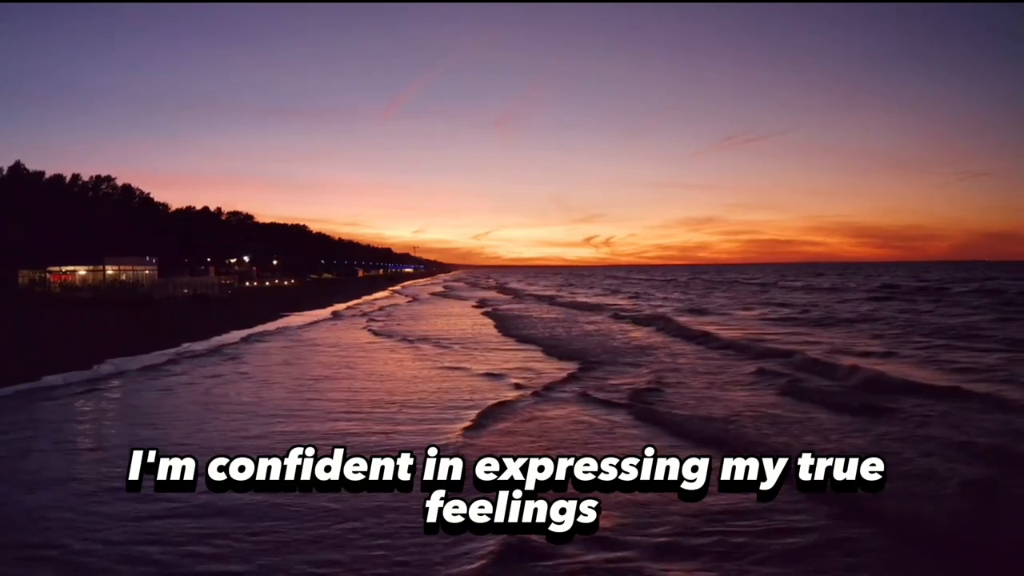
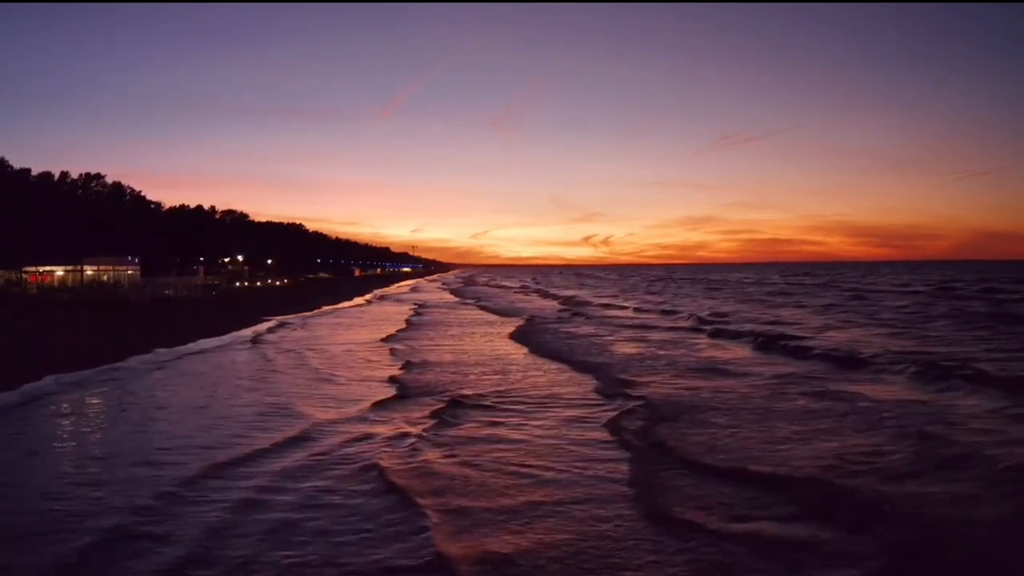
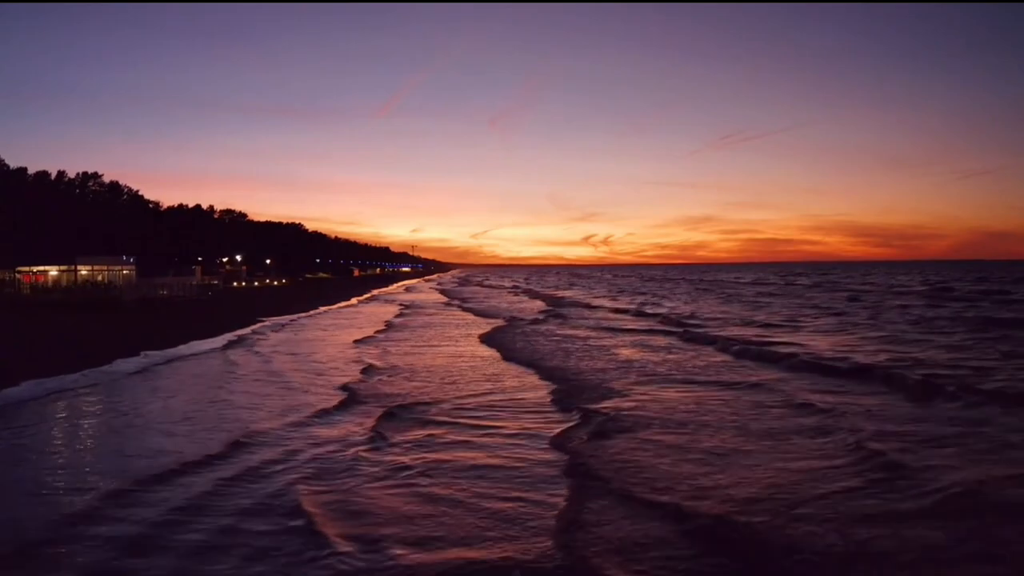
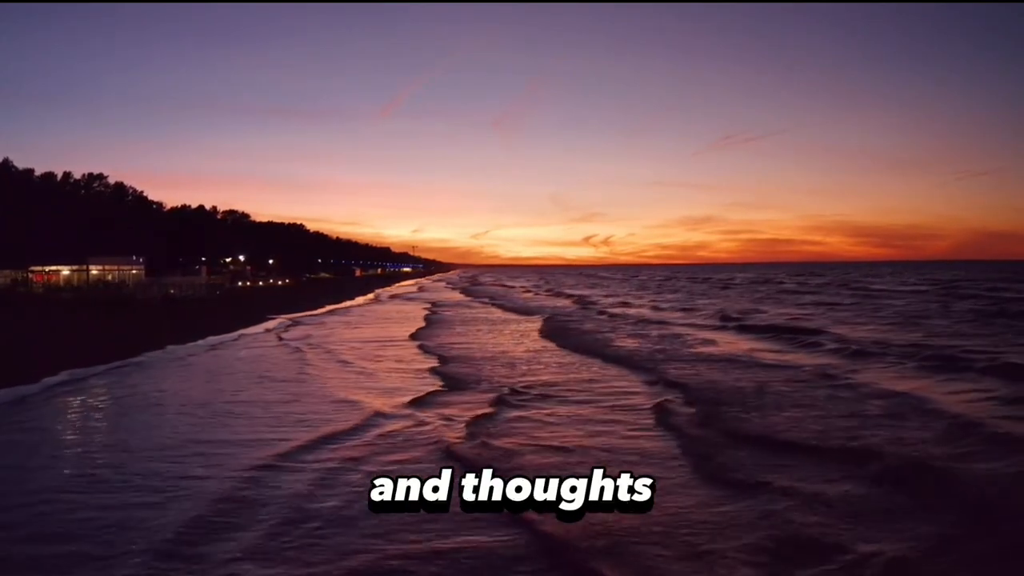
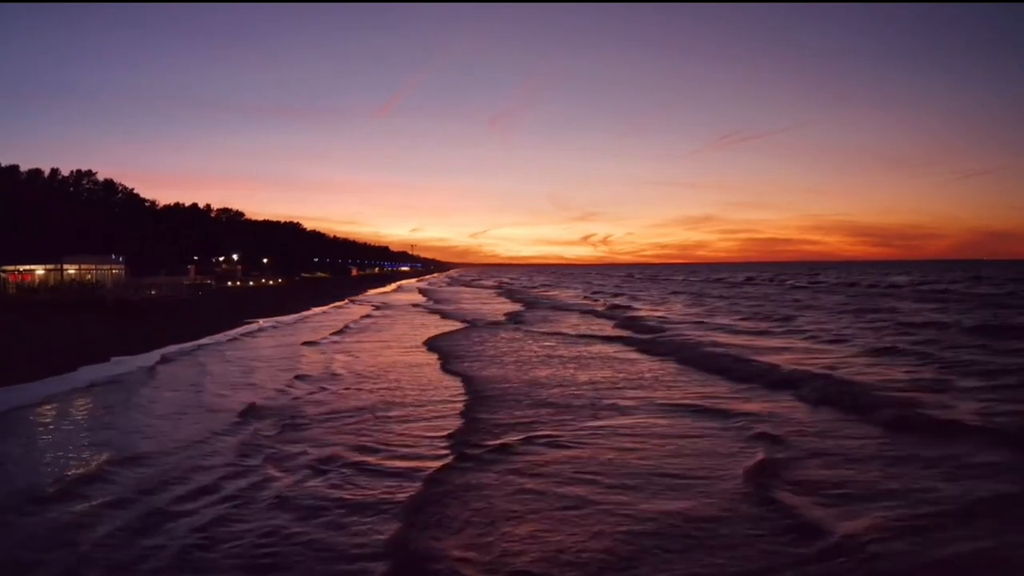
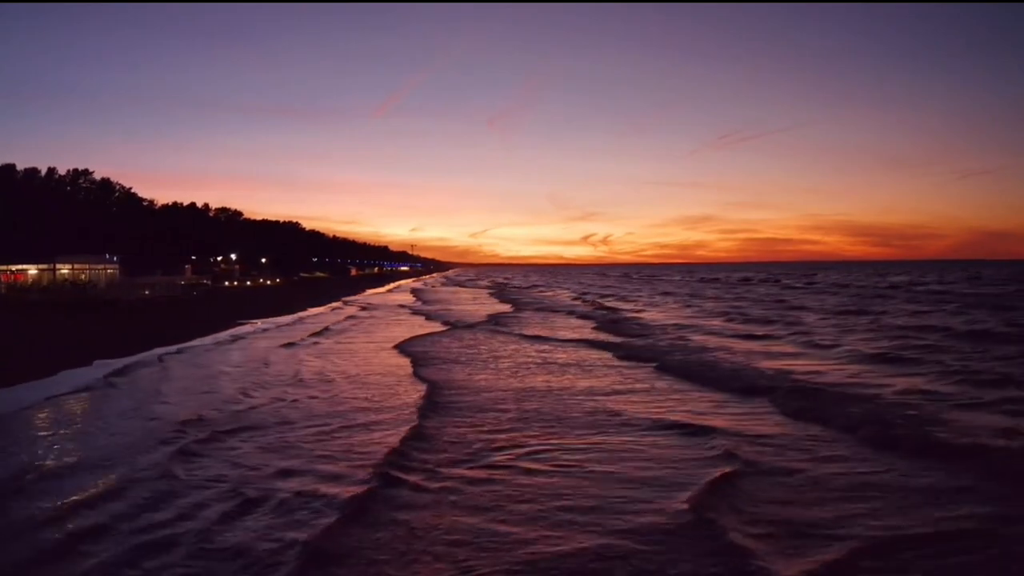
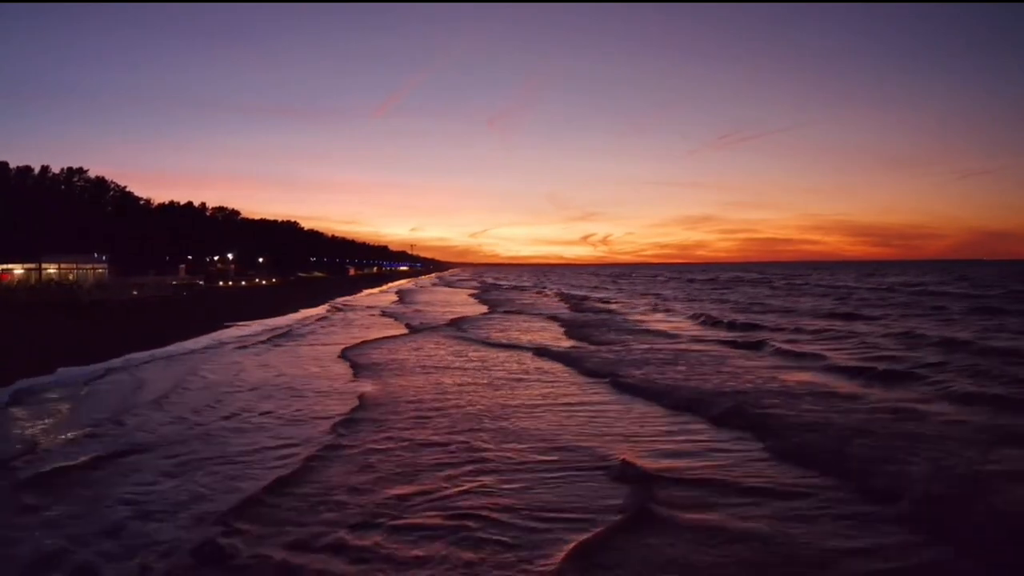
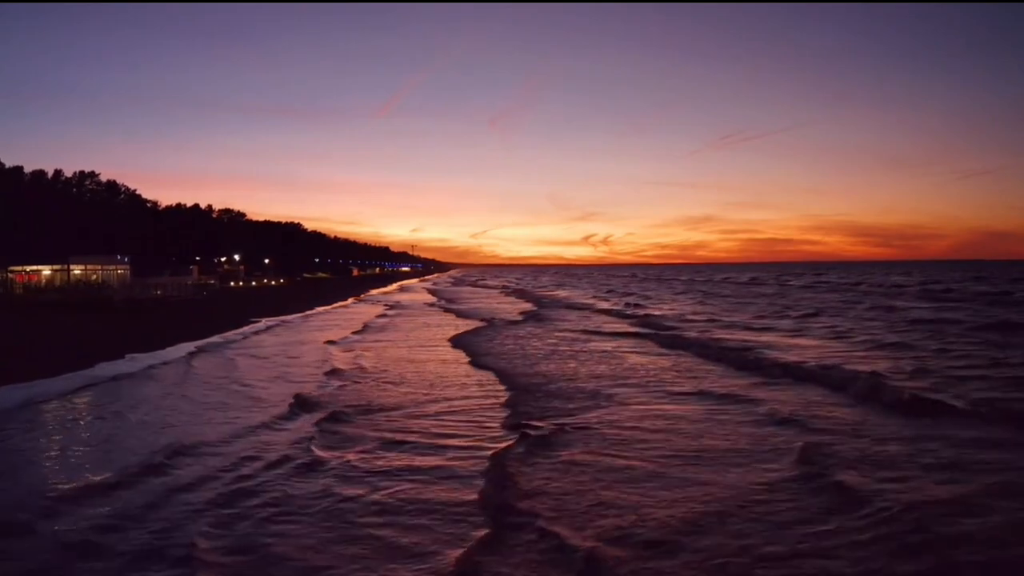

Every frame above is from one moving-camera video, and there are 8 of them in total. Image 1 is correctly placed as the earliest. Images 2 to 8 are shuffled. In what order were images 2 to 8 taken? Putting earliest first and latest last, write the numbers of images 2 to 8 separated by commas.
4, 2, 3, 8, 5, 6, 7
